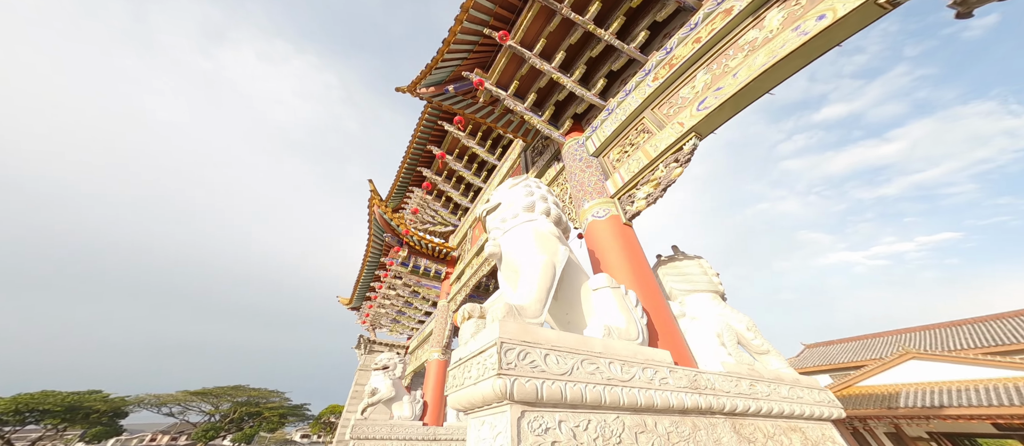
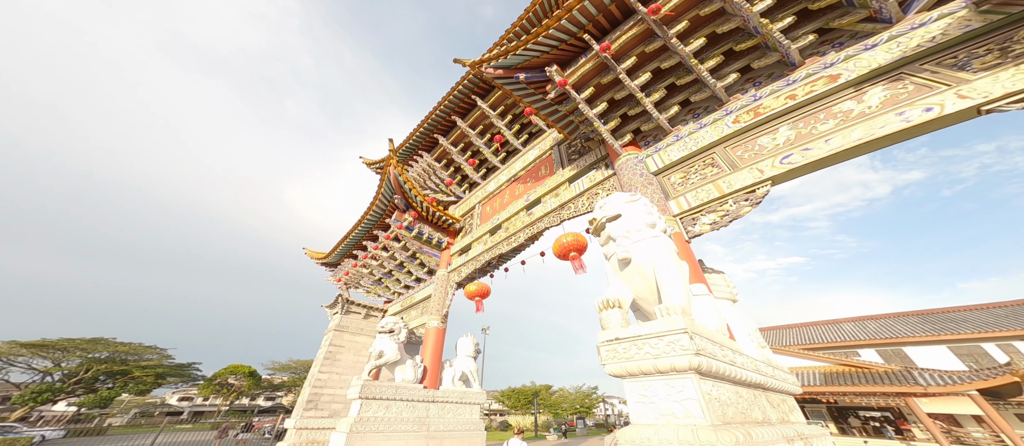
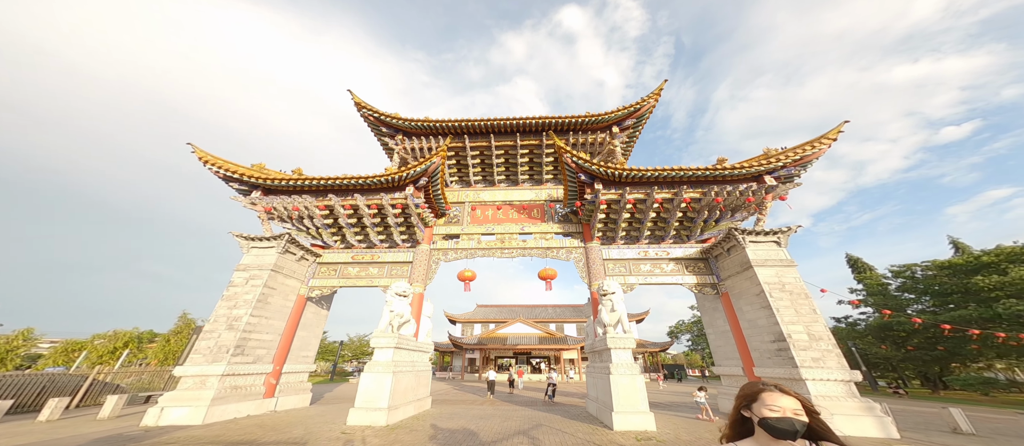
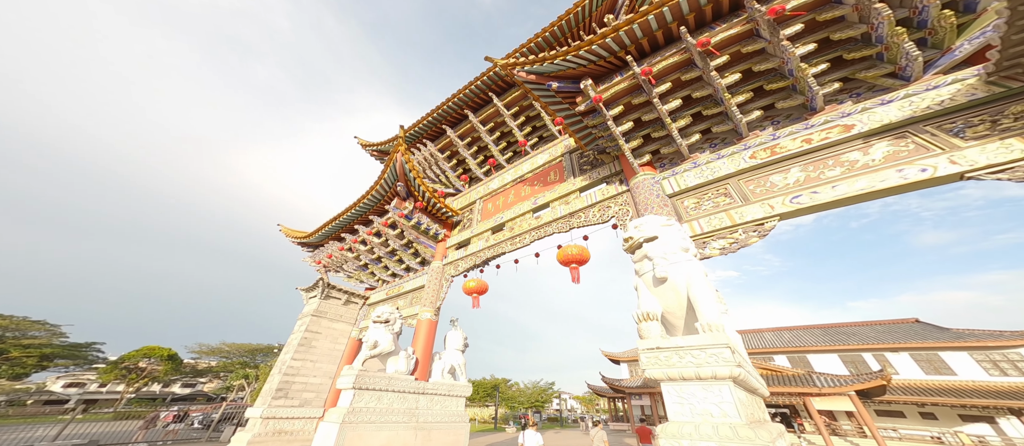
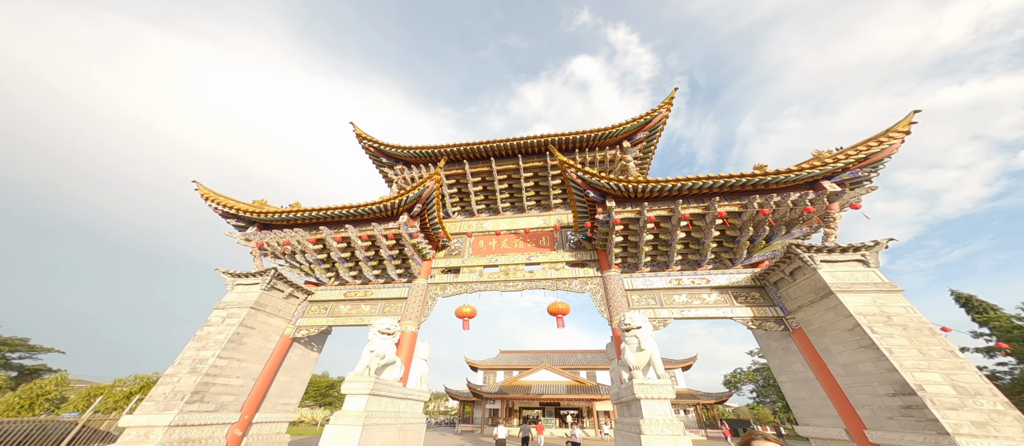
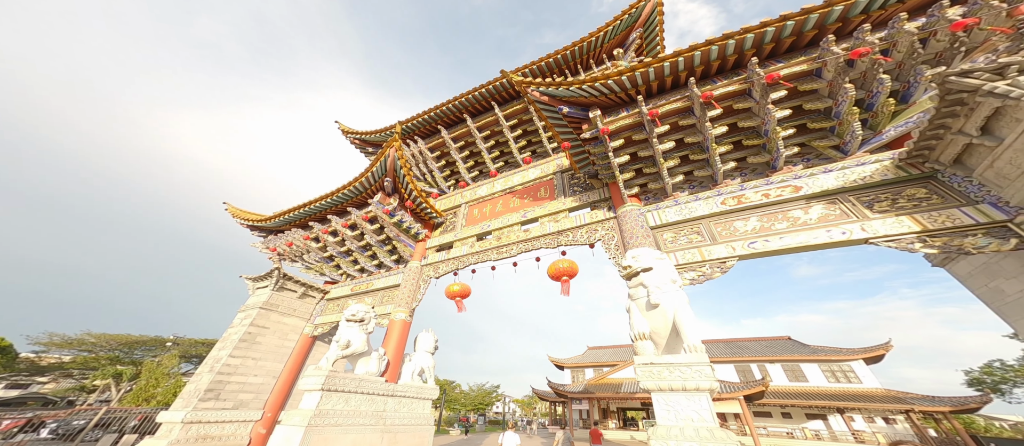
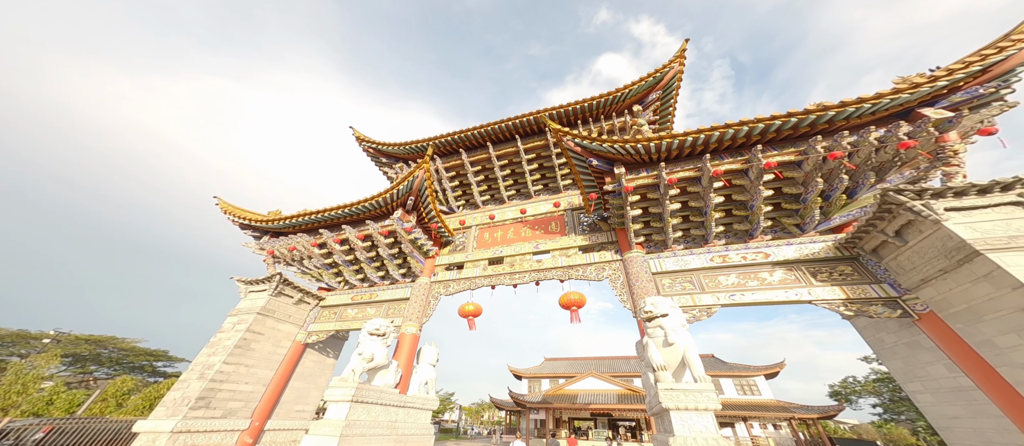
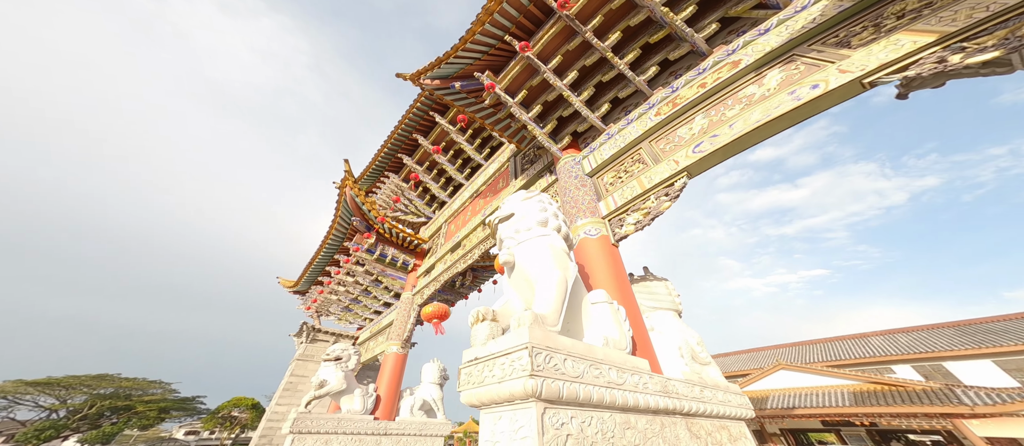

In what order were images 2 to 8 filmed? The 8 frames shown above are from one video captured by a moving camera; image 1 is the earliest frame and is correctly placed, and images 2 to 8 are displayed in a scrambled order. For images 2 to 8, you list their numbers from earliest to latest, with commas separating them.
8, 2, 4, 6, 7, 5, 3
